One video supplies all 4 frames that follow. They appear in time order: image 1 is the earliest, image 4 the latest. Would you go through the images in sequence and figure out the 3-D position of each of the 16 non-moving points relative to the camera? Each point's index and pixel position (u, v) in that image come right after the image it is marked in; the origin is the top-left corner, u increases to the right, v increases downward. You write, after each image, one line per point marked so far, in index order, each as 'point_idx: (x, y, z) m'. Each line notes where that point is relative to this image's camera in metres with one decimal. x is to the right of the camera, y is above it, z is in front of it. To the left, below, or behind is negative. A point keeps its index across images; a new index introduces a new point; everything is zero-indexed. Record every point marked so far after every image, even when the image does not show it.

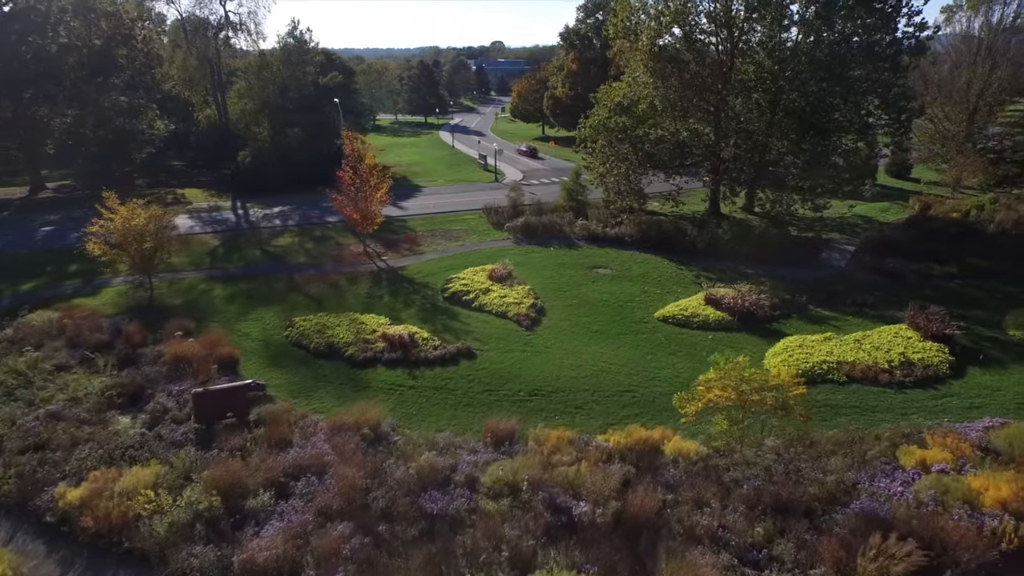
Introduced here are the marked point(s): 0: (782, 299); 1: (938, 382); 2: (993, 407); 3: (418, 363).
0: (+6.5, -0.3, +16.4) m
1: (+7.6, -1.7, +12.2) m
2: (+7.9, -2.0, +11.3) m
3: (-1.8, -1.5, +13.2) m
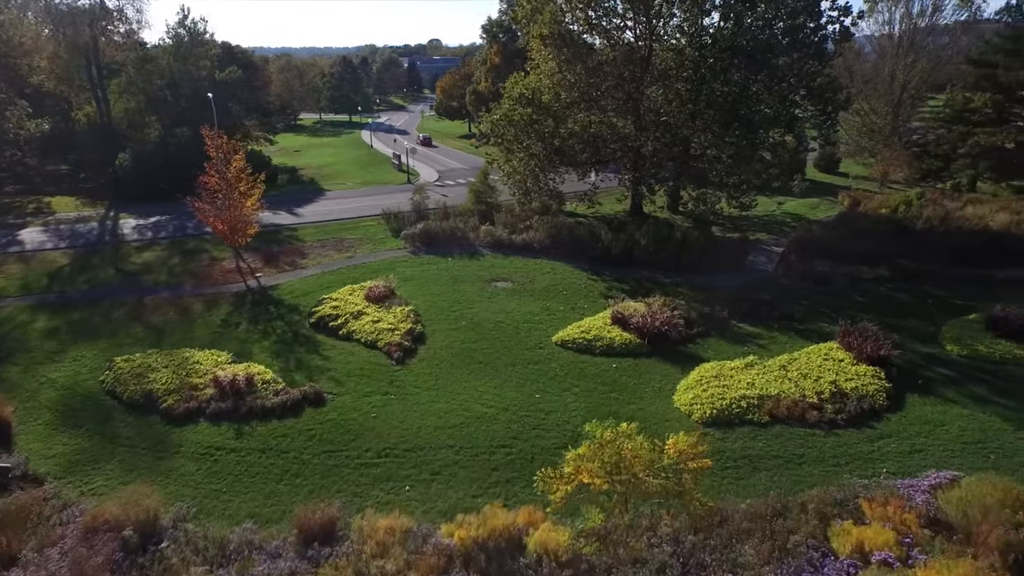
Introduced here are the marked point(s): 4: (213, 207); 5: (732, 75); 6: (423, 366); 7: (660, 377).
0: (+3.9, -0.6, +14.4) m
1: (+5.4, -1.9, +10.2) m
2: (+5.8, -2.2, +9.3) m
3: (-4.1, -2.0, +10.5) m
4: (-7.9, +2.2, +18.2) m
5: (+6.3, +6.1, +19.7) m
6: (-1.6, -1.4, +12.3) m
7: (+2.5, -1.5, +11.8) m
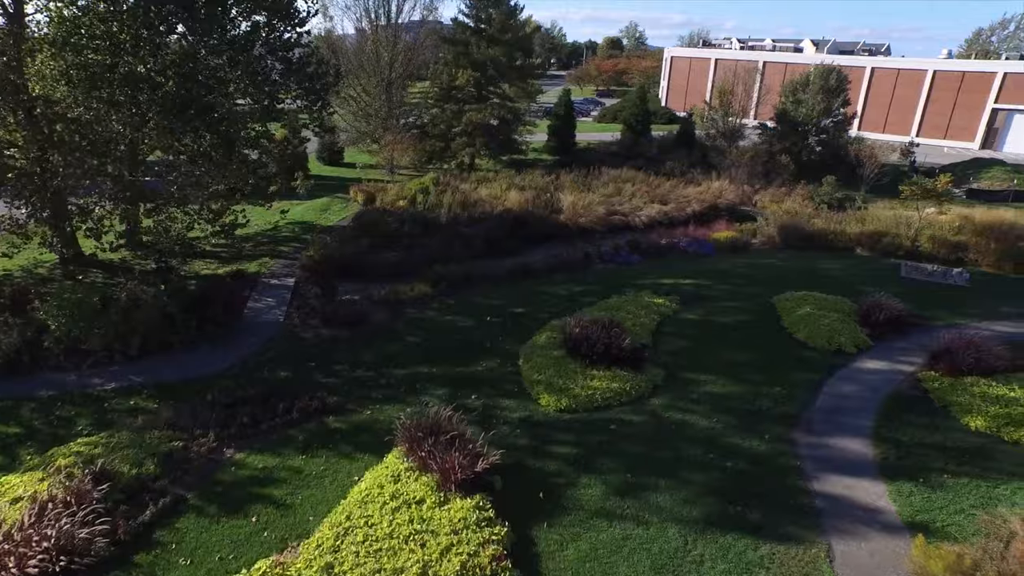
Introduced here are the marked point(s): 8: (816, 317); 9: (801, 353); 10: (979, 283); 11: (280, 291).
0: (-3.9, -2.0, +7.7) m
1: (0.0, -2.7, +5.4) m
2: (+0.9, -2.8, +4.9) m
3: (-7.5, -4.8, 0.0) m
4: (-15.9, -2.1, +3.6) m
5: (-6.6, +4.7, +12.9) m
6: (-6.8, -3.8, +2.8) m
7: (-3.3, -3.0, +4.9) m
8: (+5.2, -0.5, +11.8) m
9: (+4.5, -1.0, +10.7) m
10: (+10.3, +0.1, +15.1) m
11: (-4.8, 0.0, +14.4) m
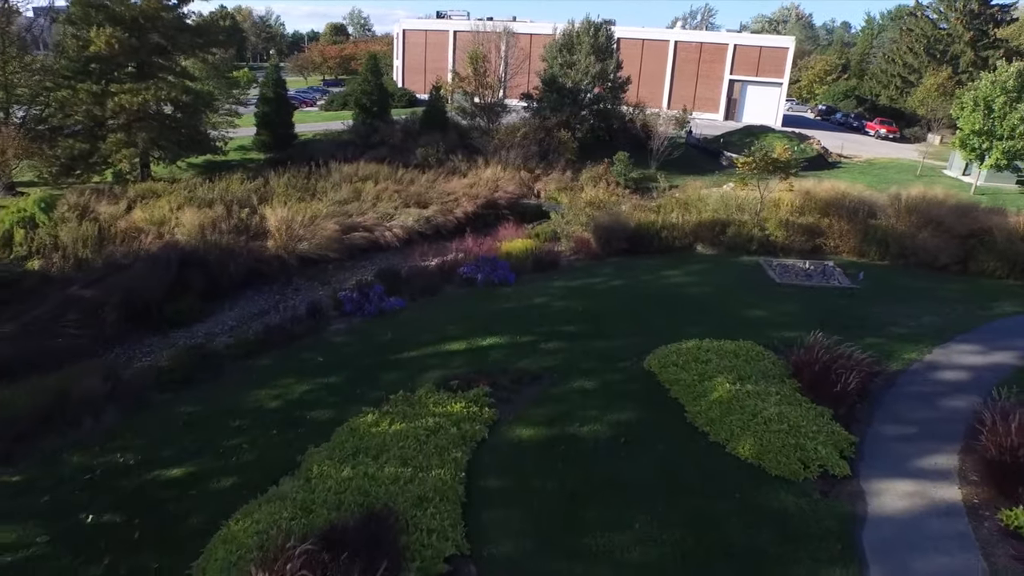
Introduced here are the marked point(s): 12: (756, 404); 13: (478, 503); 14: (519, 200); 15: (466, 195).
0: (-4.7, -3.6, -0.6) m
1: (-0.2, -3.8, -1.4) m
2: (+0.8, -3.8, -1.5) m
3: (-5.1, -6.8, -8.9) m
4: (-14.5, -5.3, -8.6) m
5: (-9.9, +2.5, +3.2) m
6: (-5.5, -5.8, -6.1) m
7: (-3.0, -4.6, -3.0) m
8: (+2.2, -1.1, +6.4) m
9: (+2.0, -1.7, +5.1) m
10: (+5.7, +0.1, +11.1) m
11: (-8.1, -2.0, +5.3) m
12: (+2.3, -1.1, +6.4) m
13: (-0.2, -1.6, +5.4) m
14: (+0.2, +2.0, +15.9) m
15: (-1.0, +2.0, +15.2) m
